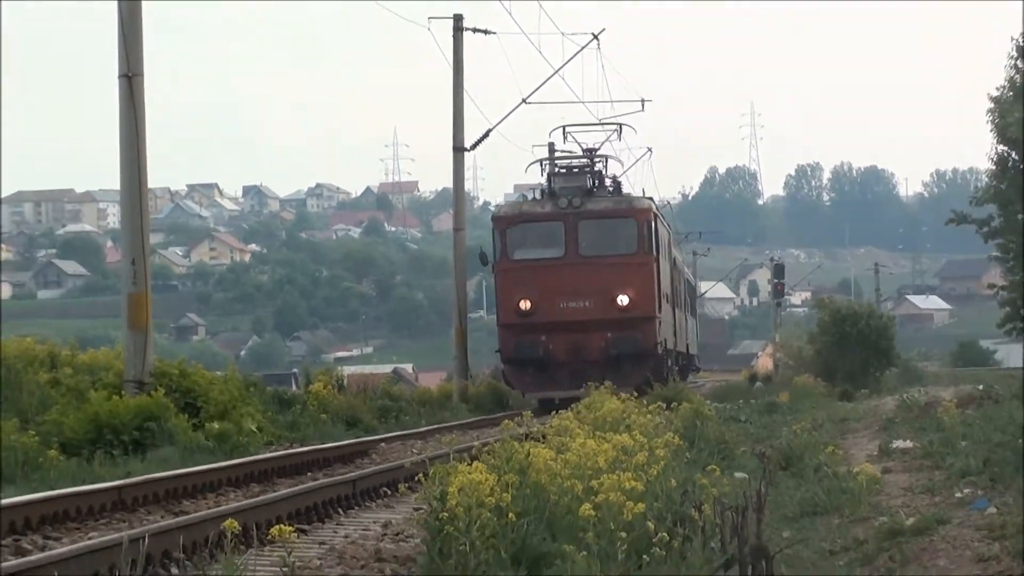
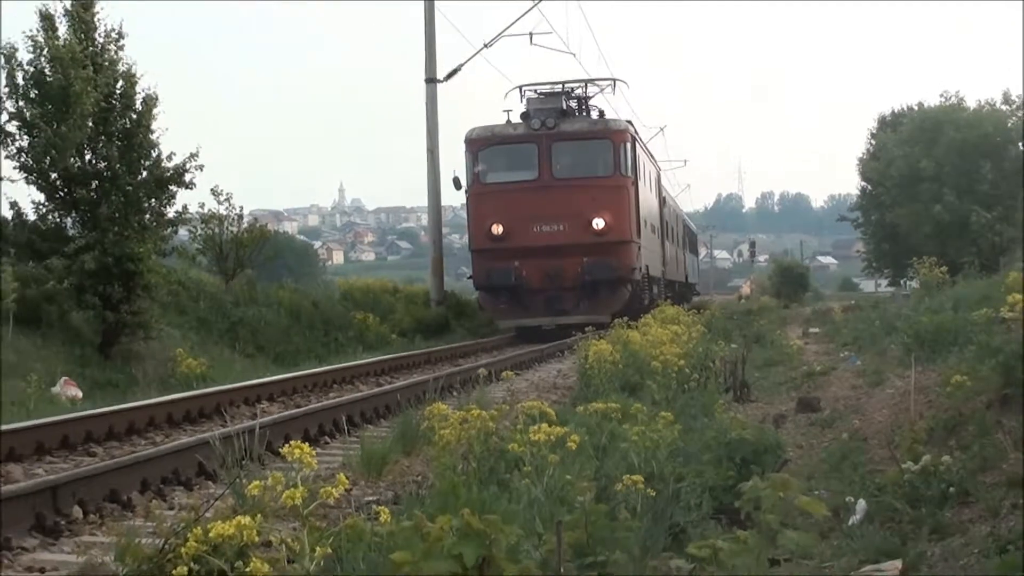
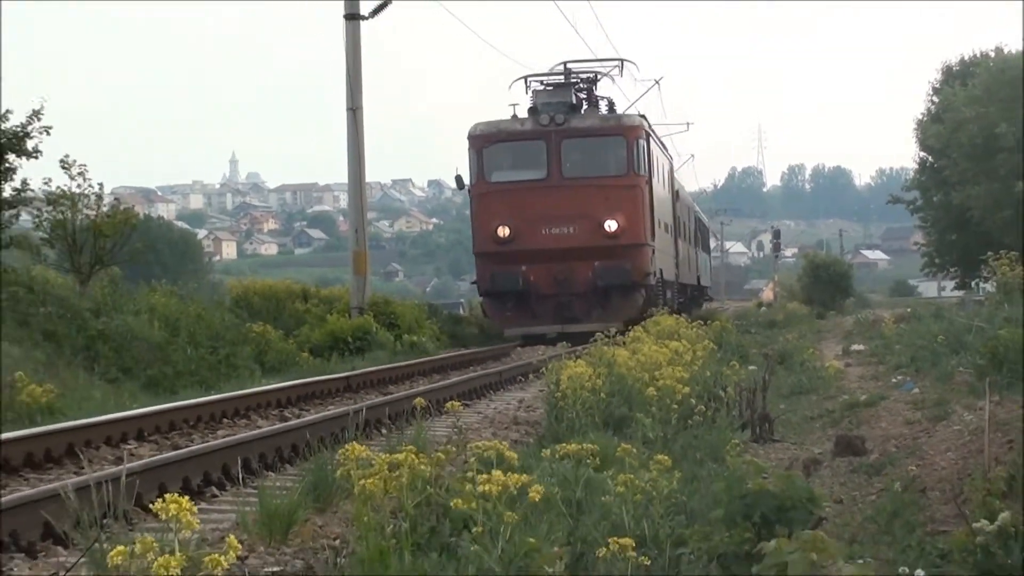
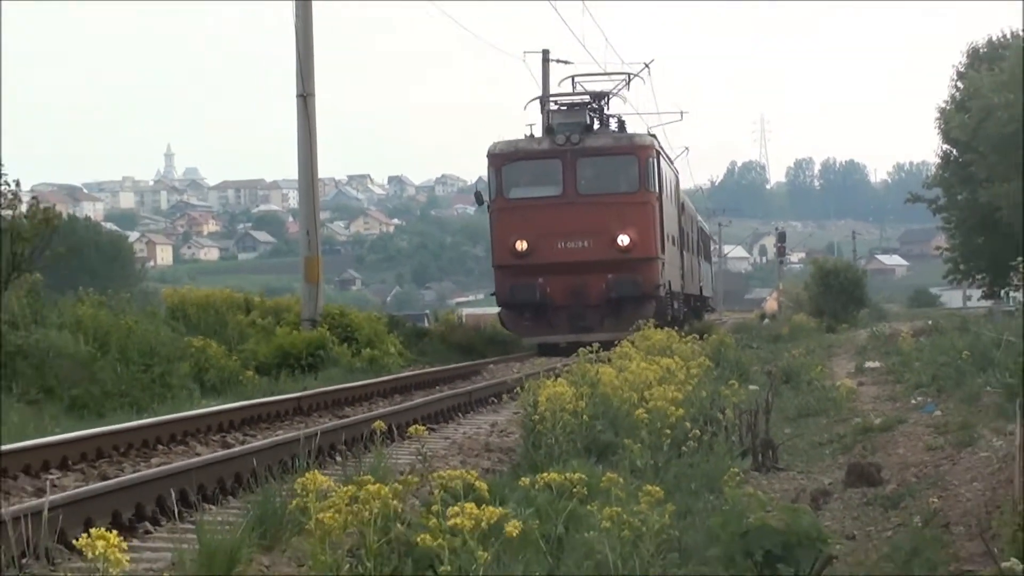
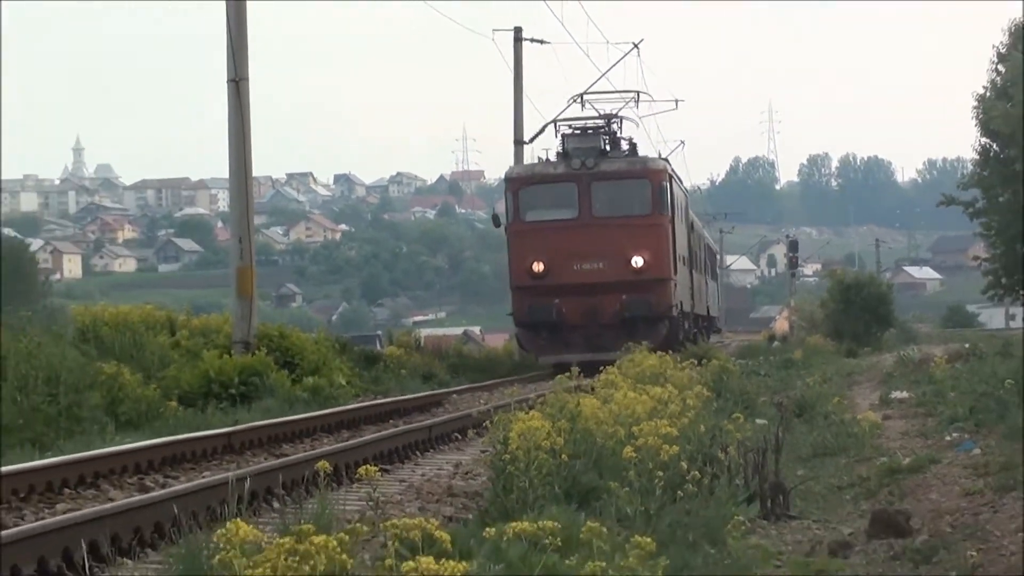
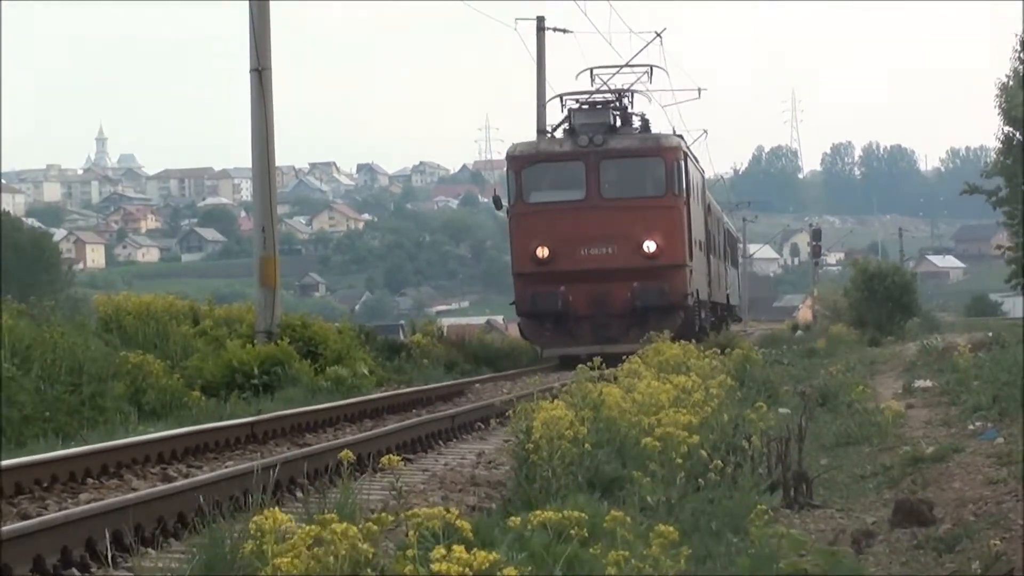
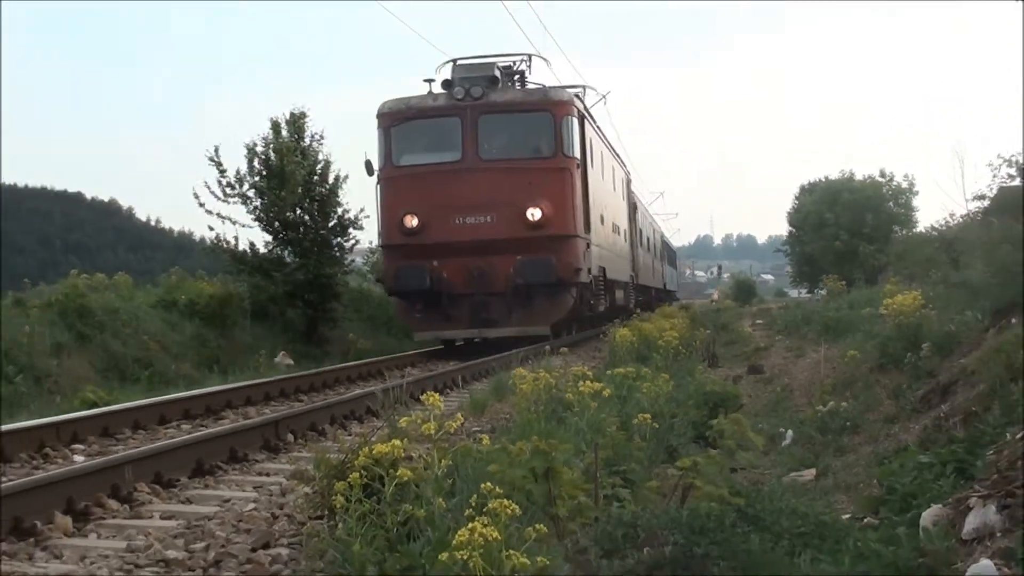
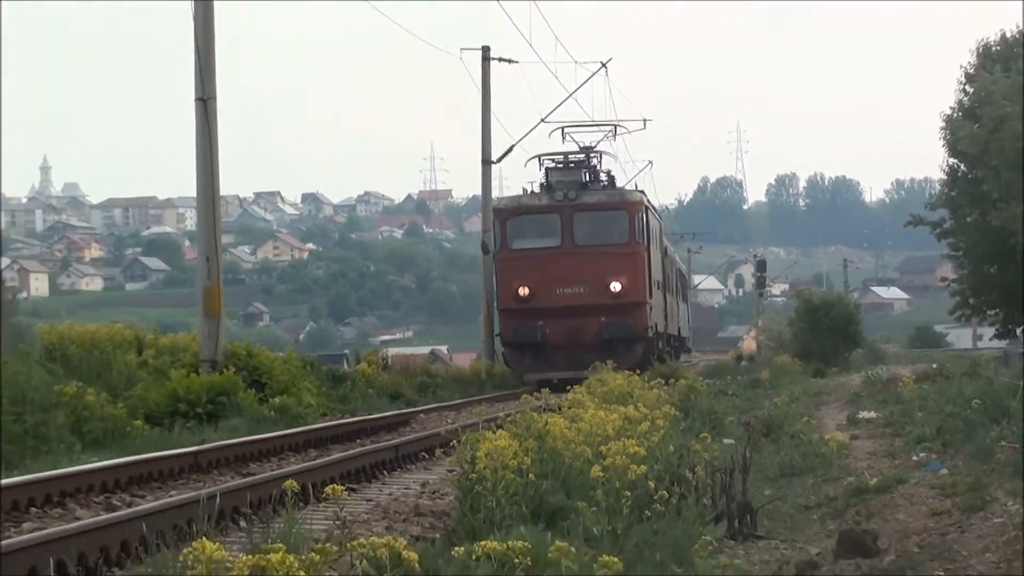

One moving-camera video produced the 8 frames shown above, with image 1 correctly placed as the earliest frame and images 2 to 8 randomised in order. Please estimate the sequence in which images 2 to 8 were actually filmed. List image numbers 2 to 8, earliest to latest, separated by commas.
8, 5, 6, 4, 3, 2, 7
